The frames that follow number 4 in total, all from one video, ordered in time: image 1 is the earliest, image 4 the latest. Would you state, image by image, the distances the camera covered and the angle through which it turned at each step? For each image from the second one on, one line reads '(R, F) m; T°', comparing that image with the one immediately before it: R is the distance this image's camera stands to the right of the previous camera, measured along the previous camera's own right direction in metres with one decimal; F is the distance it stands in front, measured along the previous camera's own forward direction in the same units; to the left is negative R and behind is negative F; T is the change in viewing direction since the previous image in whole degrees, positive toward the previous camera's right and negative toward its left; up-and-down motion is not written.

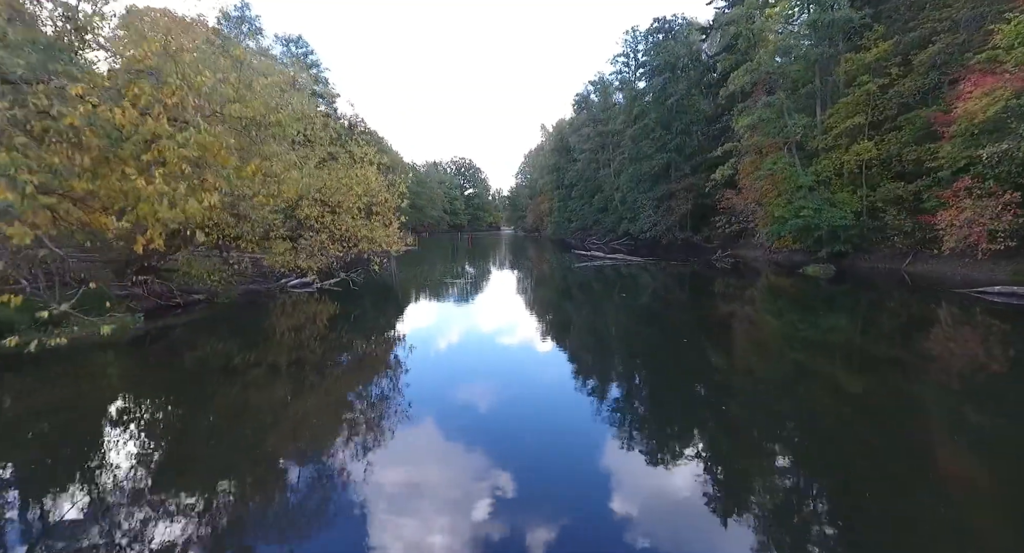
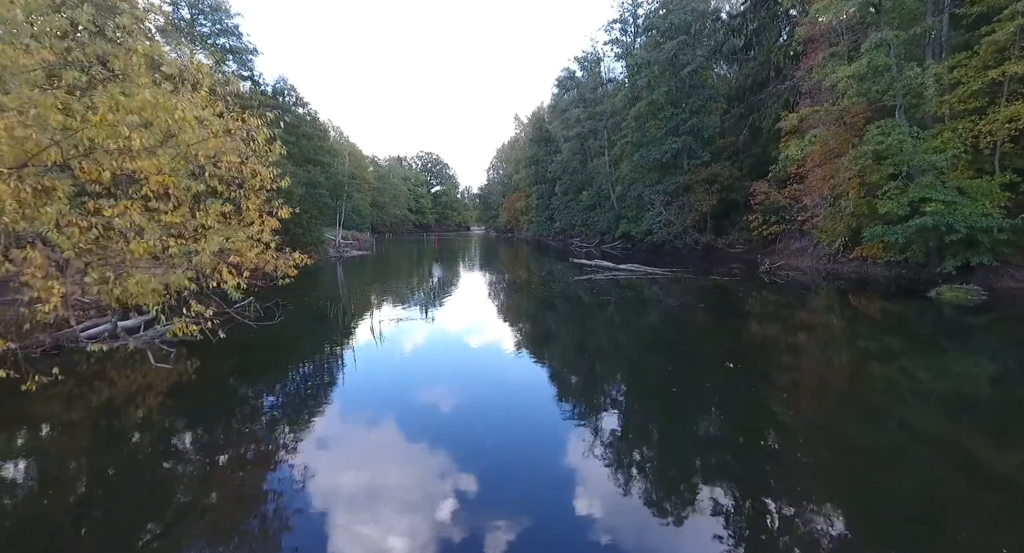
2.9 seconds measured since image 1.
(-0.3, +5.0) m; +4°
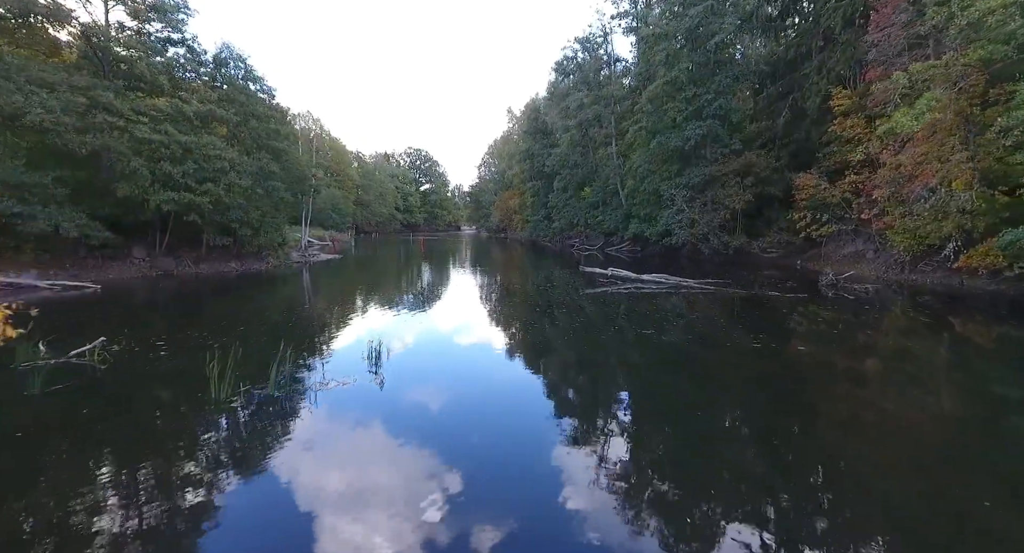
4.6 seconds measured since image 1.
(-0.1, +3.1) m; +1°
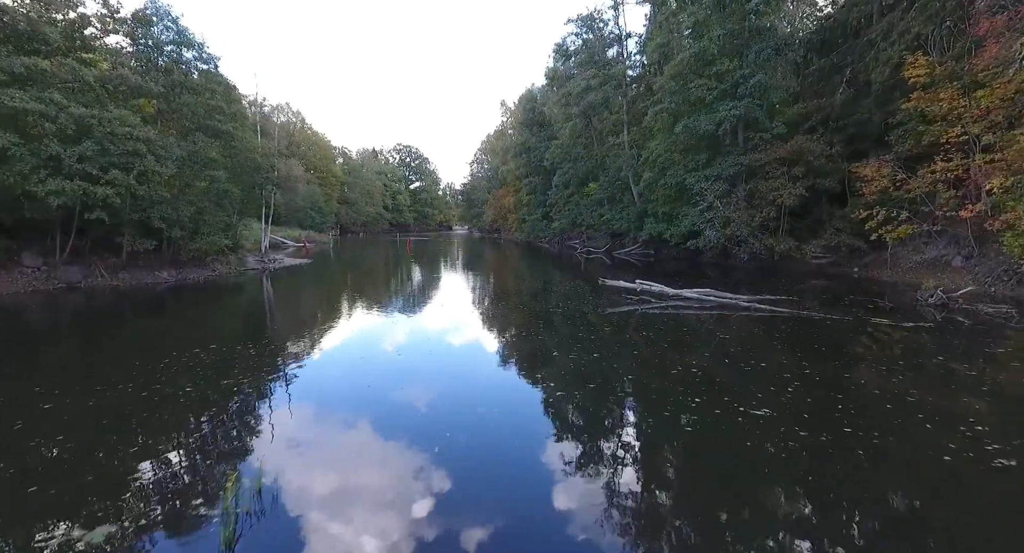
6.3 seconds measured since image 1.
(-0.1, +2.9) m; +1°
